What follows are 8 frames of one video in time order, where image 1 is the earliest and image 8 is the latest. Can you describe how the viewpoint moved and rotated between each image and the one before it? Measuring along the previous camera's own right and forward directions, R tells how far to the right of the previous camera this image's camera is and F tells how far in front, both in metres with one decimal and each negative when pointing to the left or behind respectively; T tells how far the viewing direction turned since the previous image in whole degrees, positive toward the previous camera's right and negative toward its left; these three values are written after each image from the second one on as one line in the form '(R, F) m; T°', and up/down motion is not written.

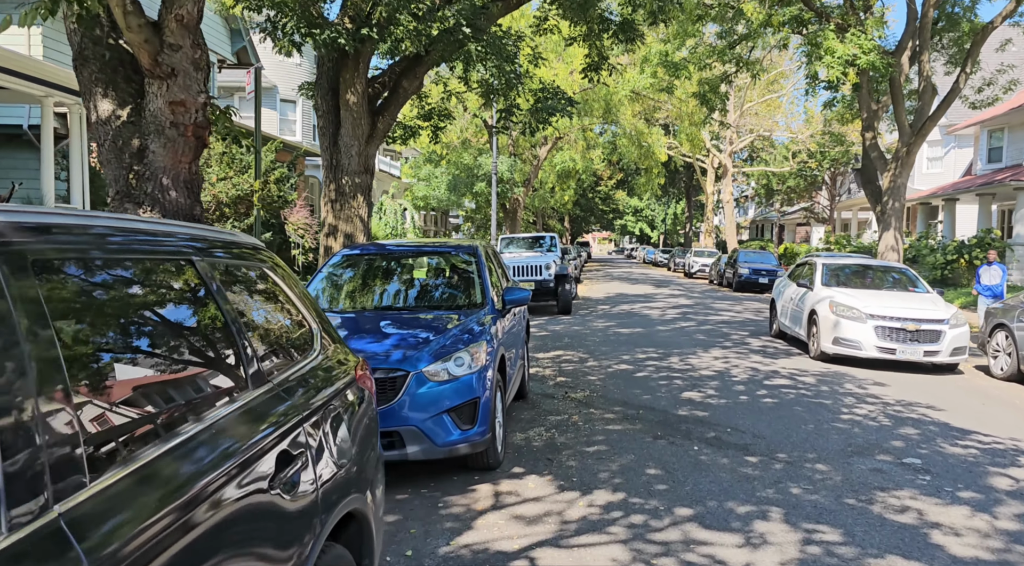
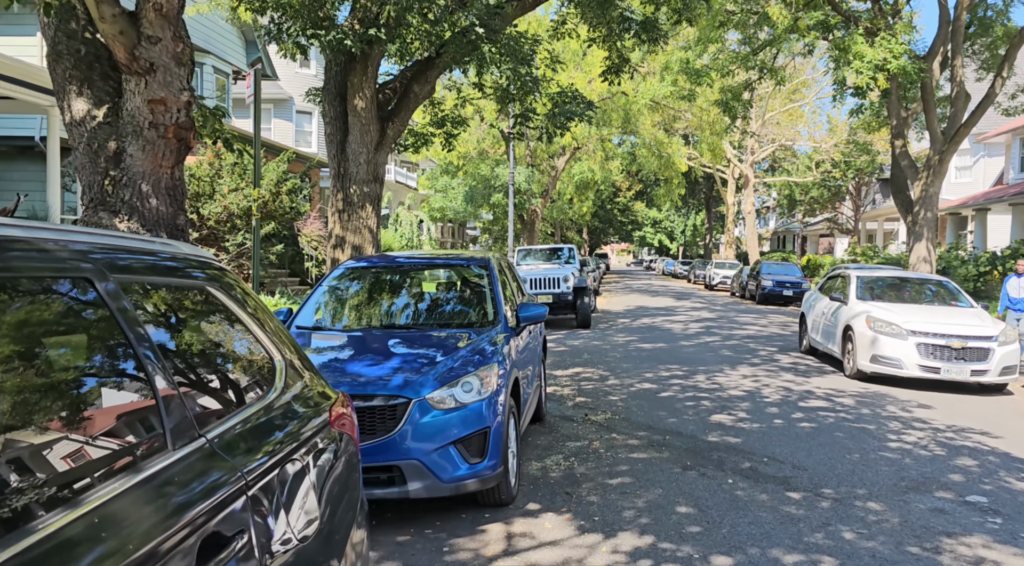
(0.0, +0.6) m; -1°
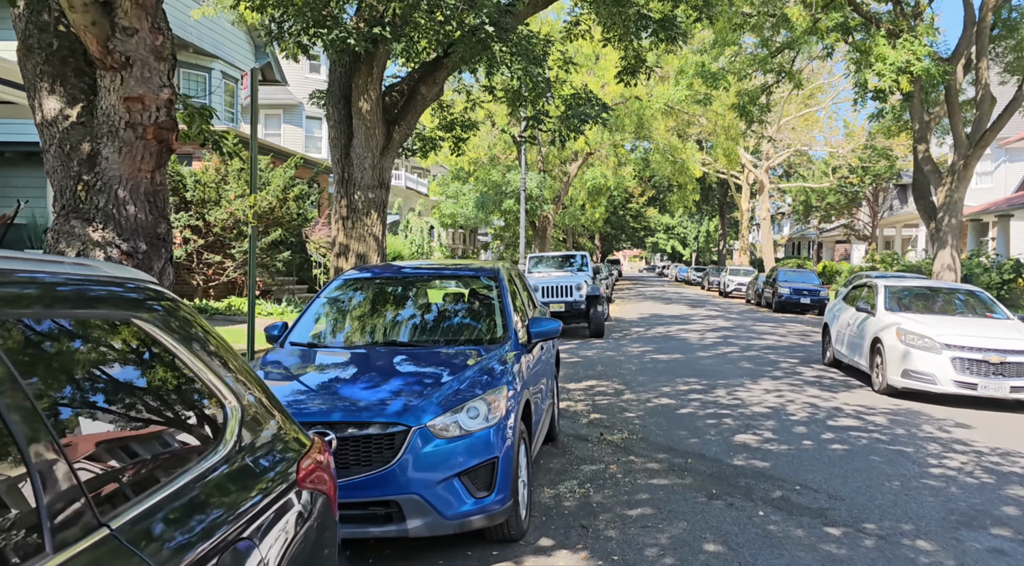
(0.0, +0.5) m; -1°
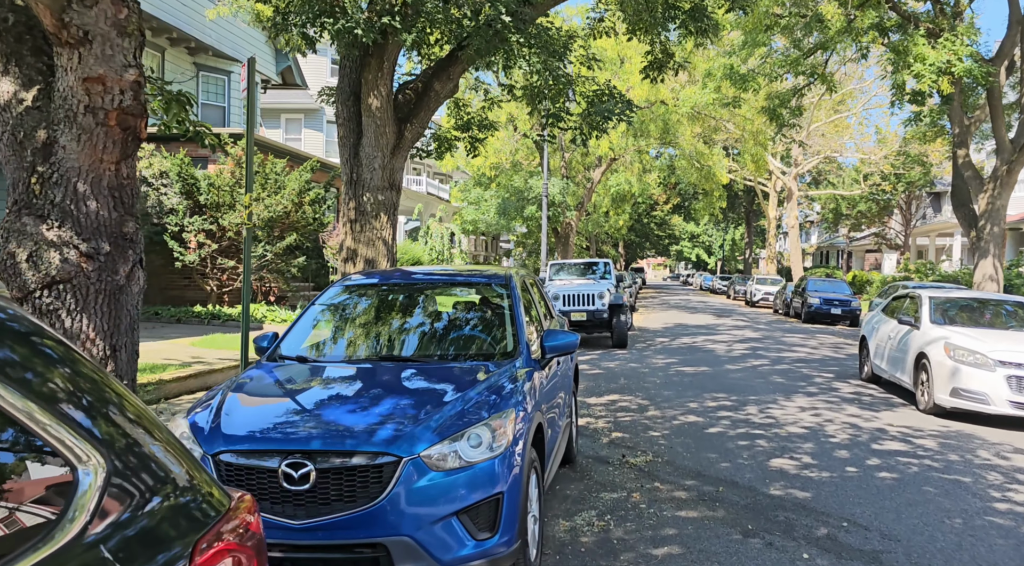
(+0.1, +0.6) m; -2°
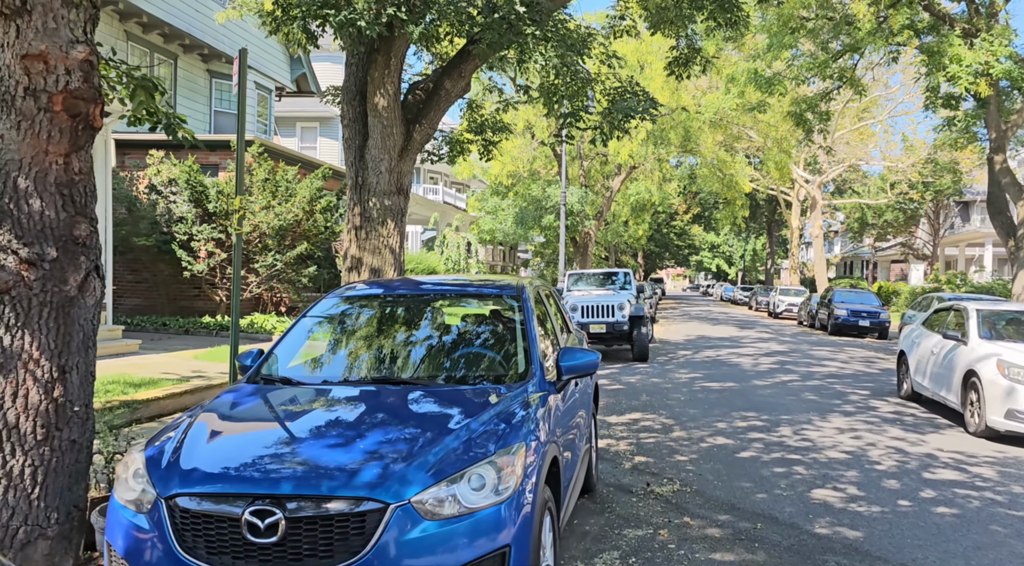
(0.0, +0.6) m; -1°
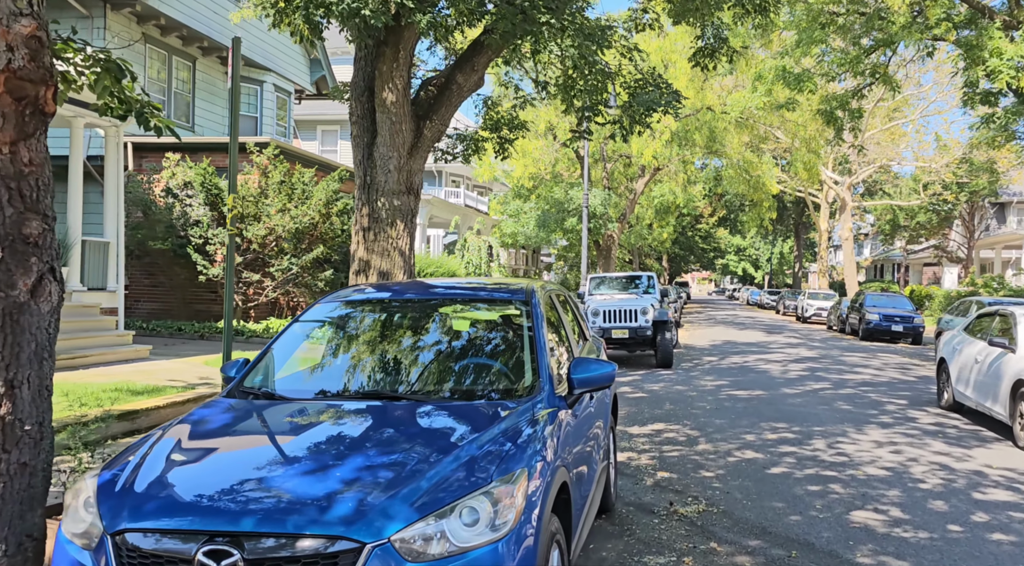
(+0.1, +0.5) m; -2°
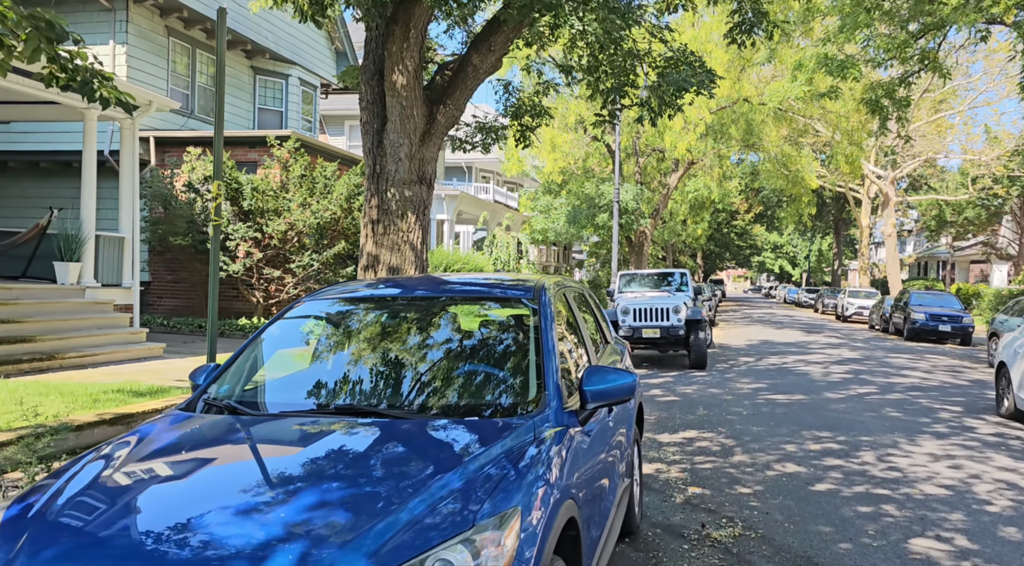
(+0.2, +0.6) m; -3°
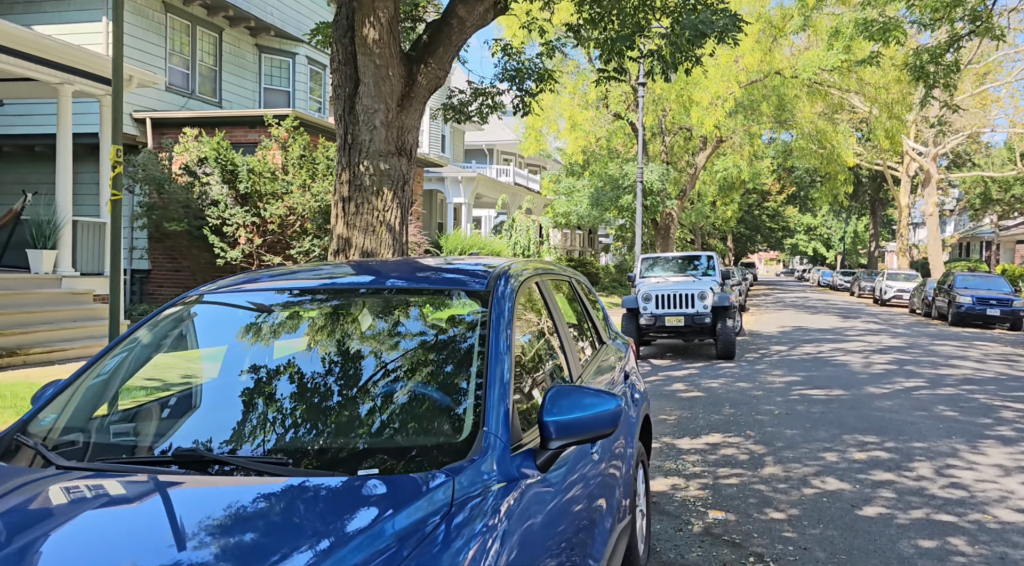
(+0.3, +1.1) m; -2°
